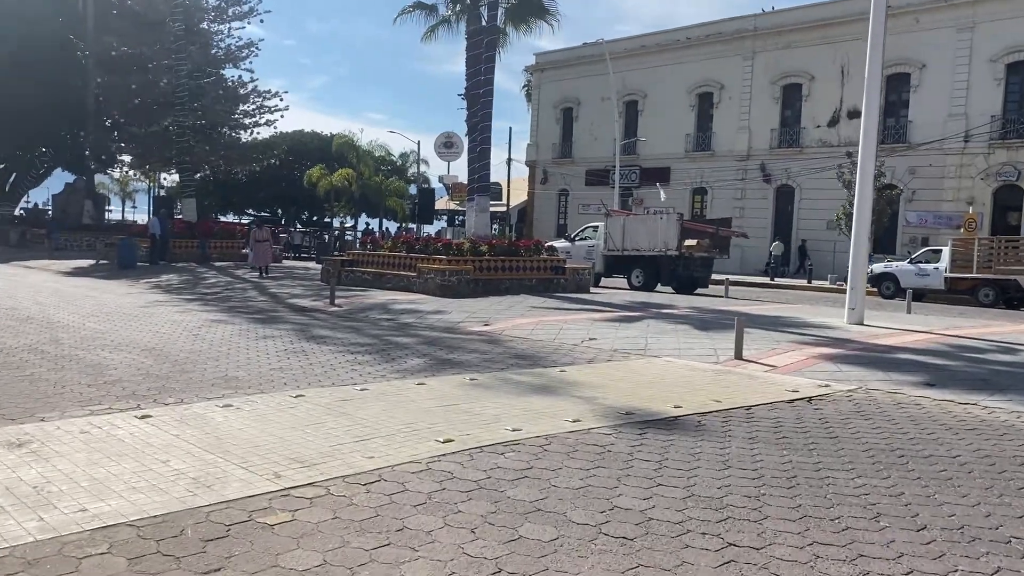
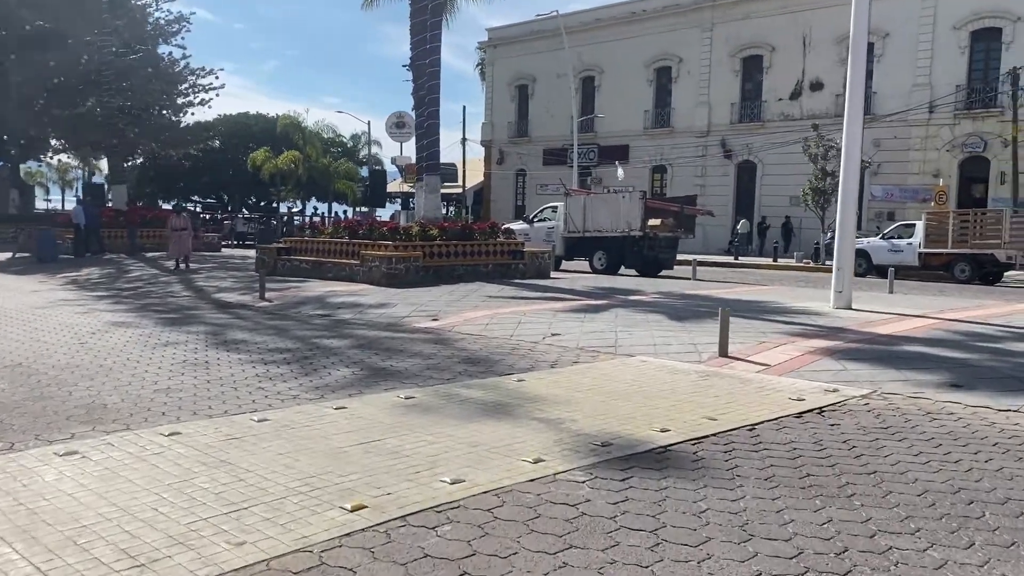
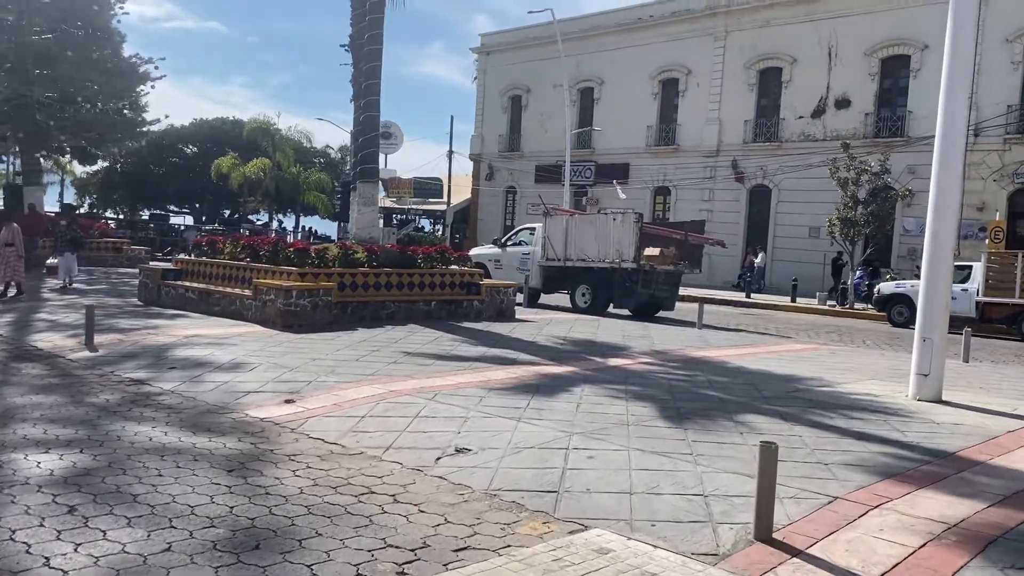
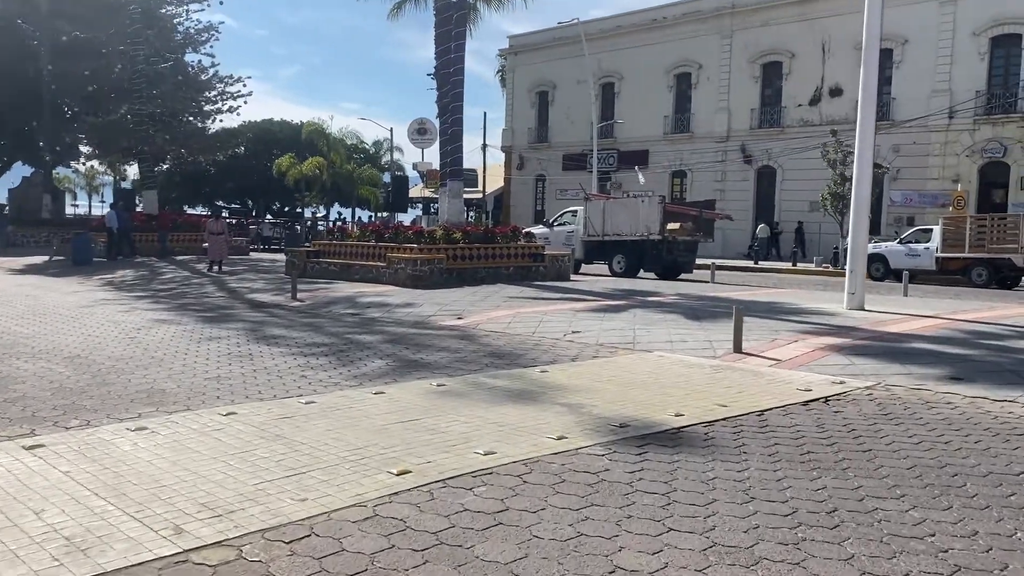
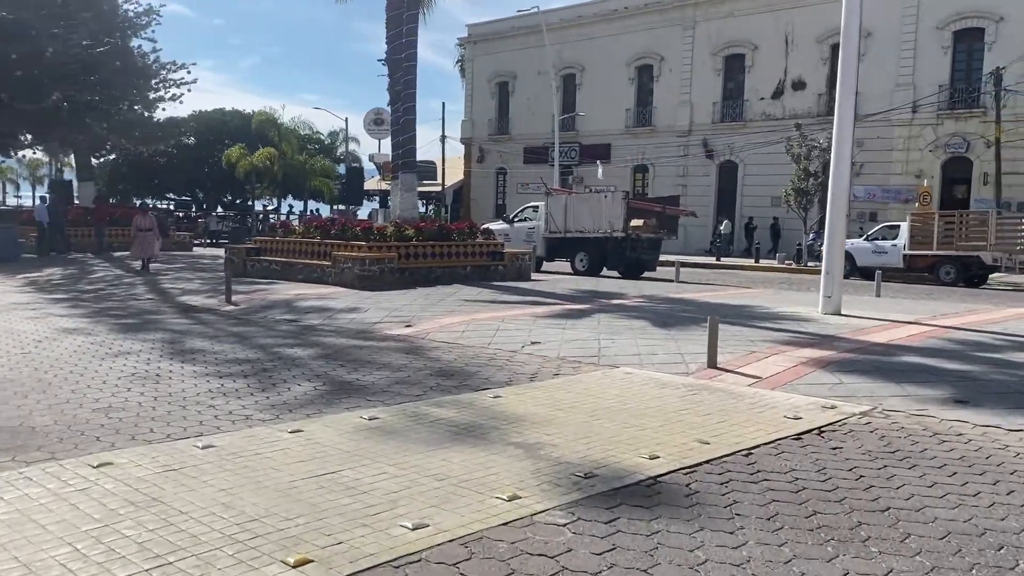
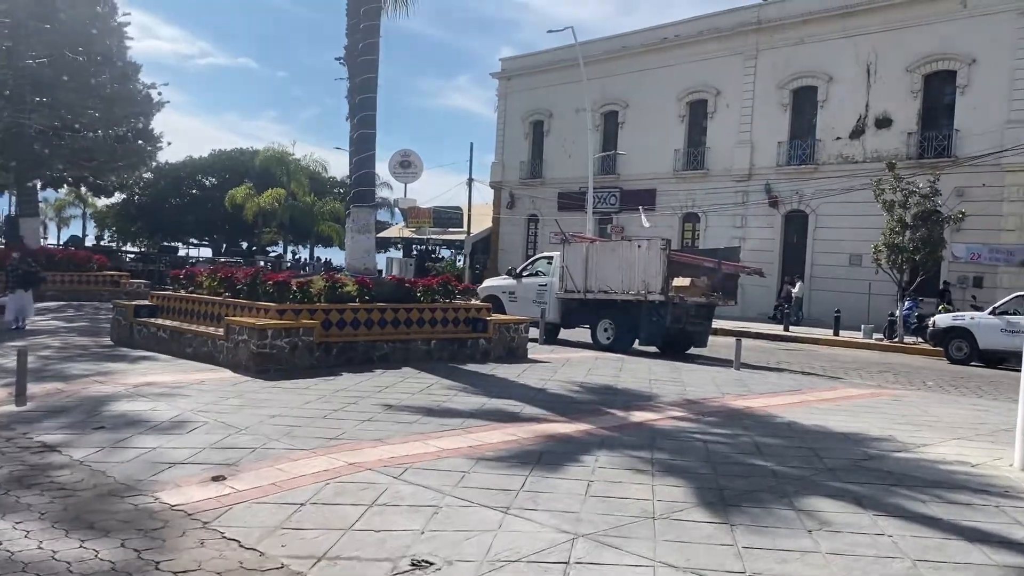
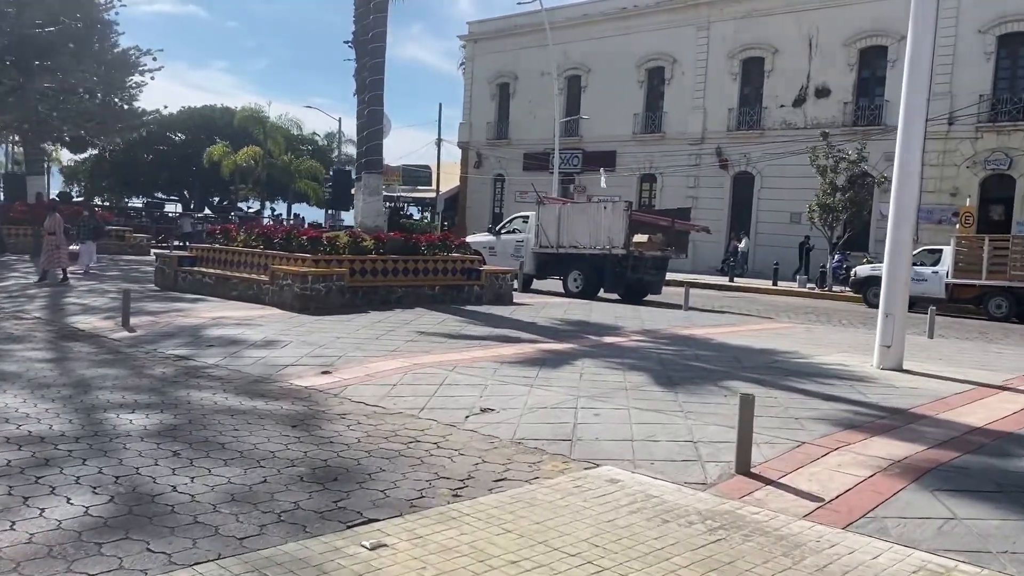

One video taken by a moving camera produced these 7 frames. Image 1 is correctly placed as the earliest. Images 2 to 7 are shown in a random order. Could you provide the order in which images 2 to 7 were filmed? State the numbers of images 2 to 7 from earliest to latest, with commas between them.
4, 2, 5, 7, 3, 6
